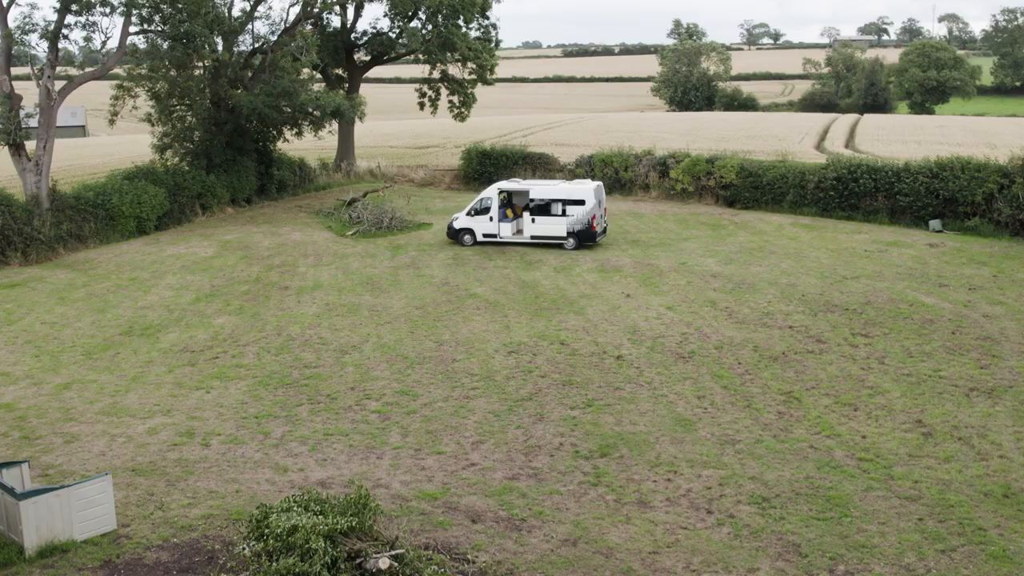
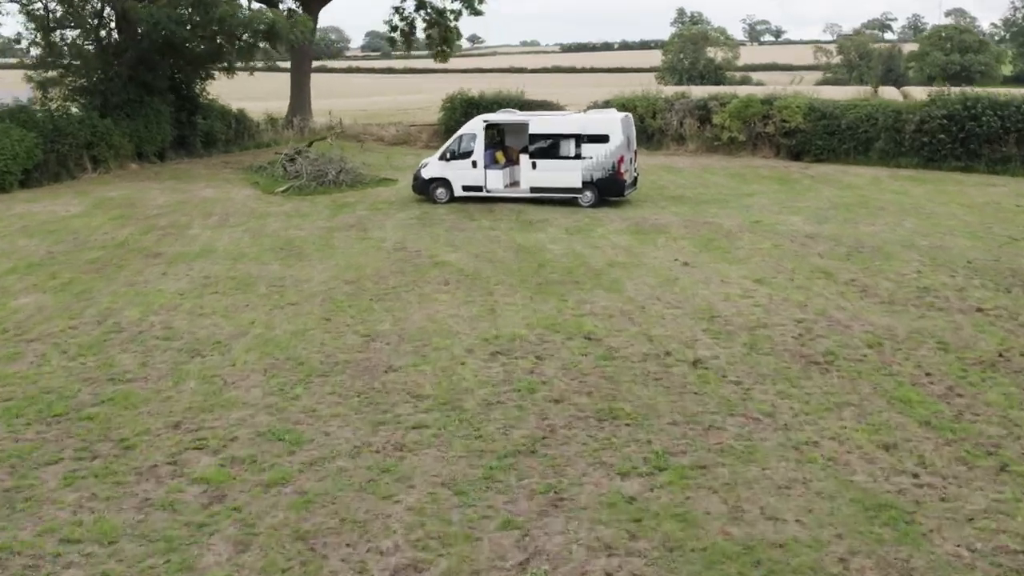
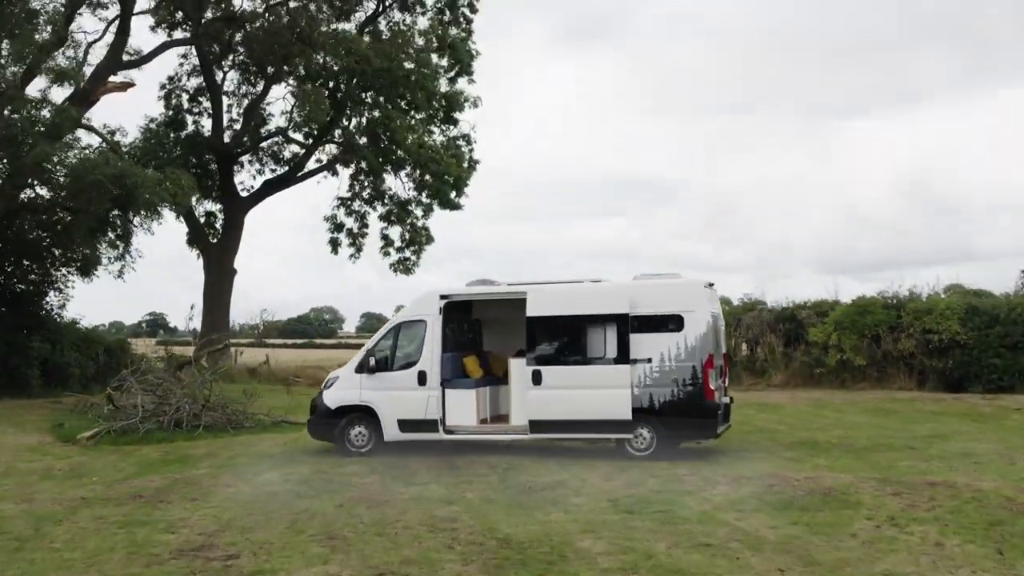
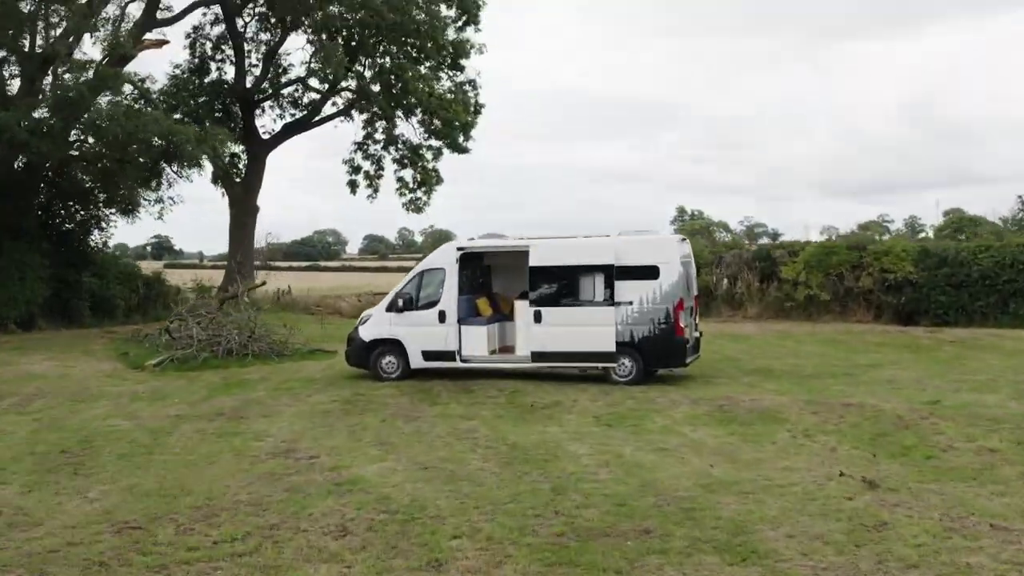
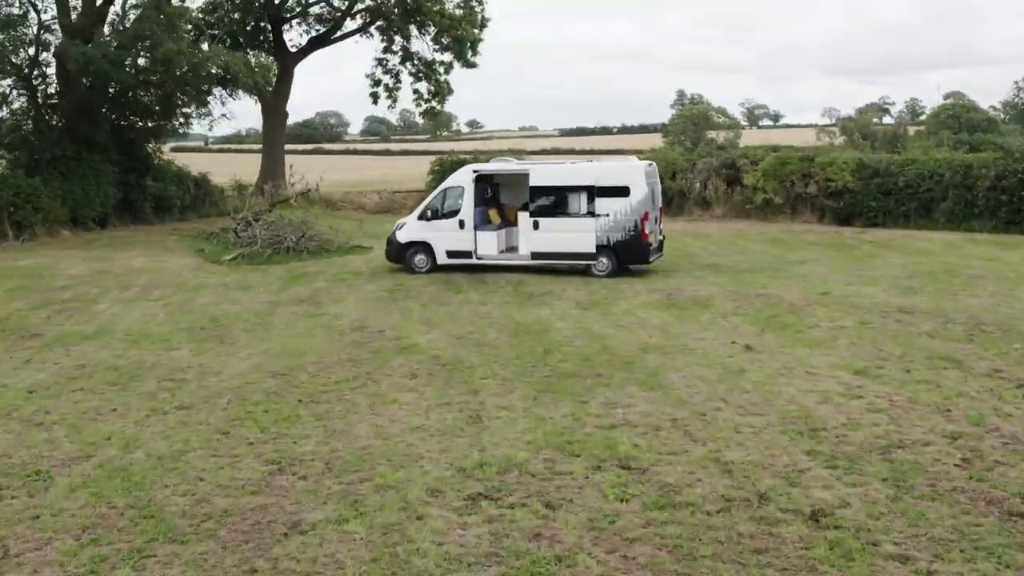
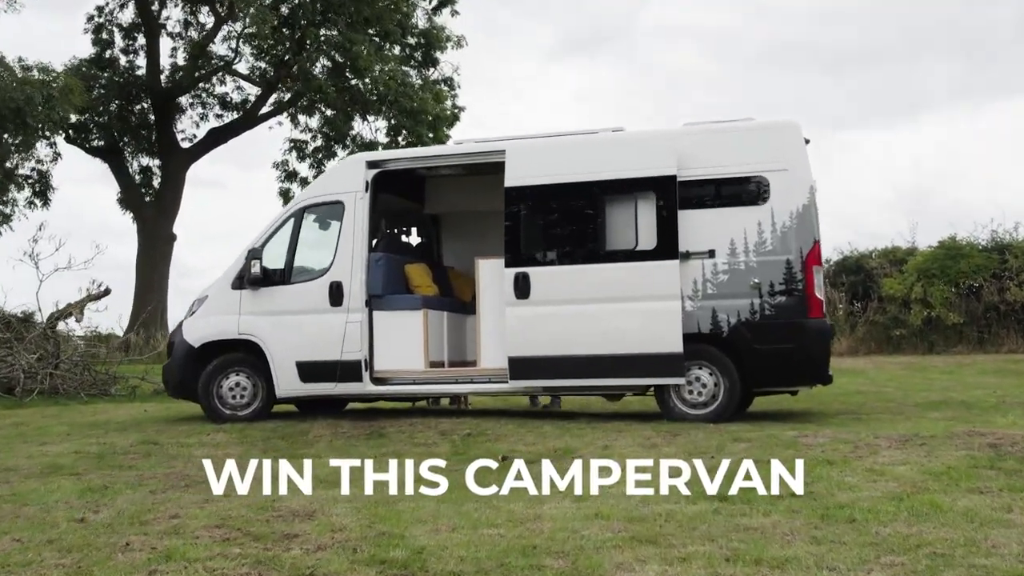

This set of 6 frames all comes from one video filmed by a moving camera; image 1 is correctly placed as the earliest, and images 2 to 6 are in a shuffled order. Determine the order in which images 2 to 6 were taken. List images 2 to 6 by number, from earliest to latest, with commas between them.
2, 5, 4, 3, 6
